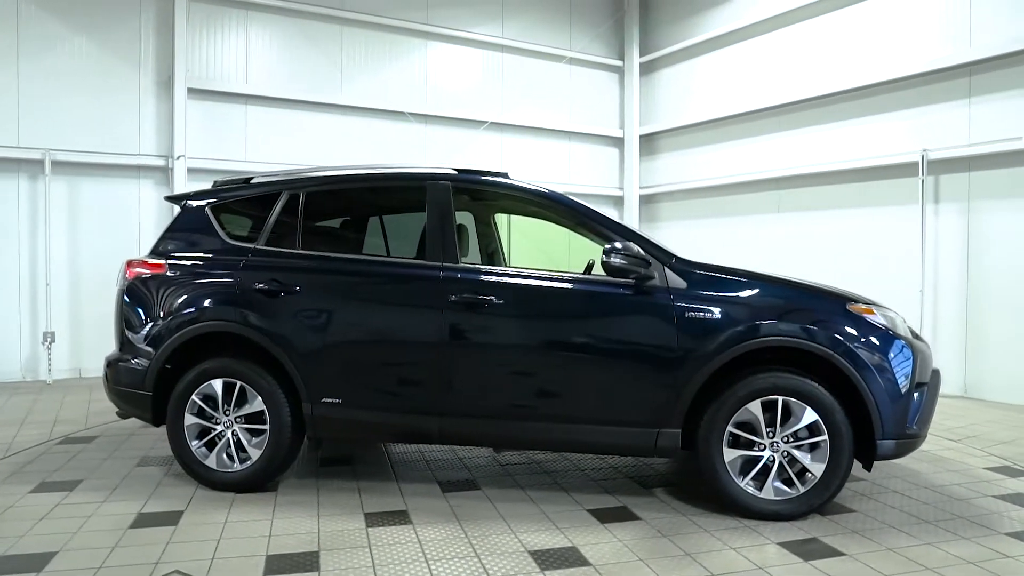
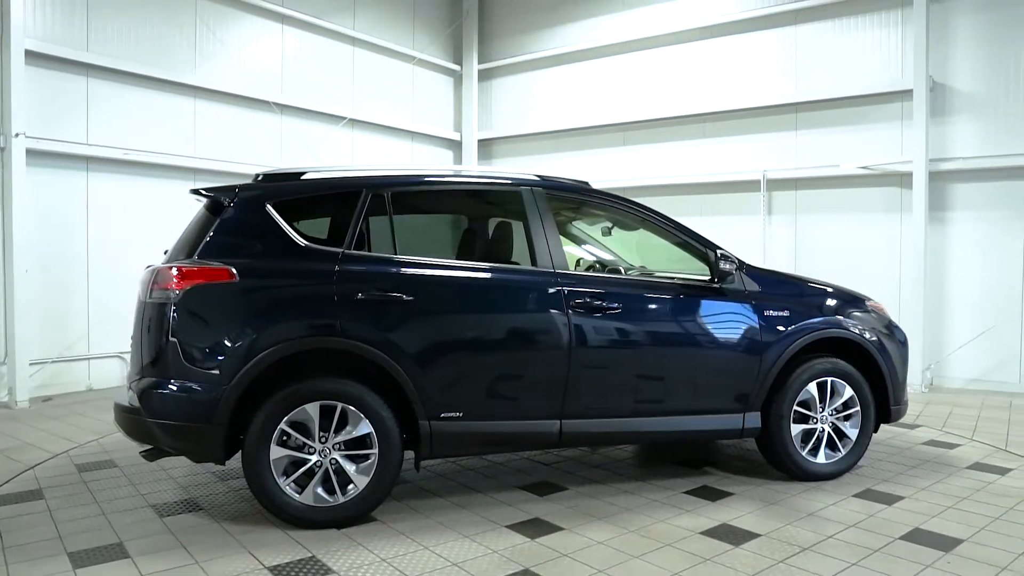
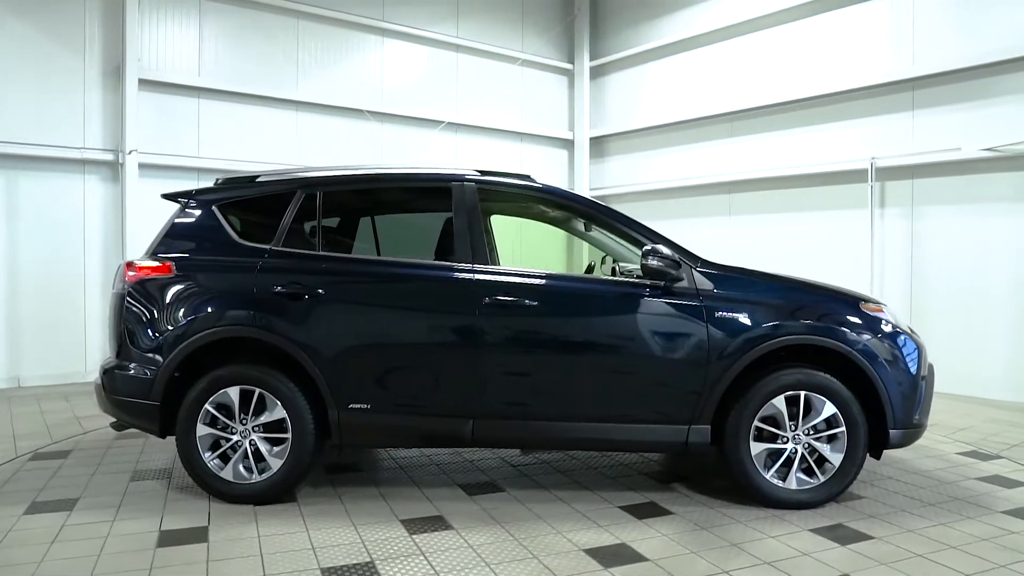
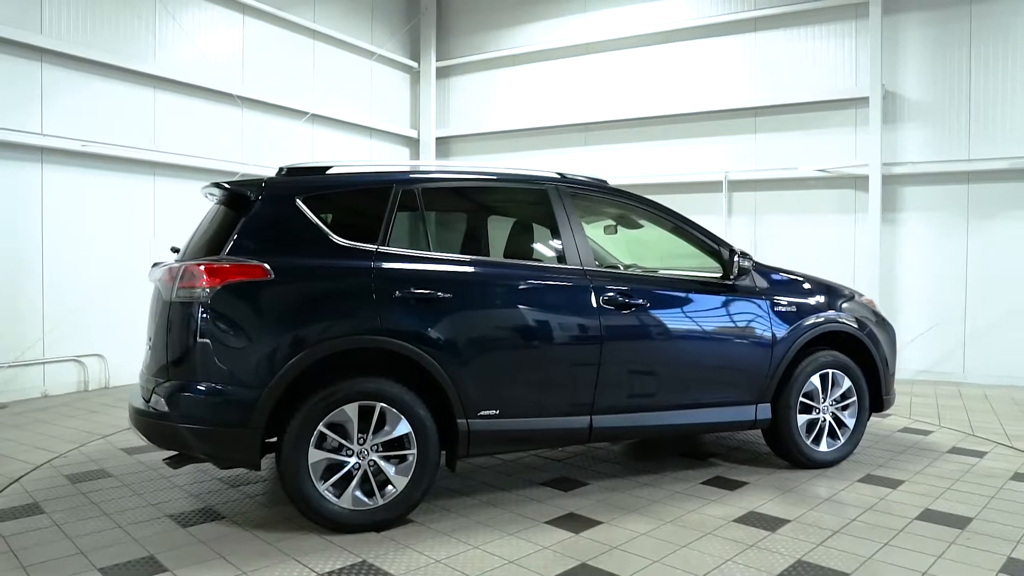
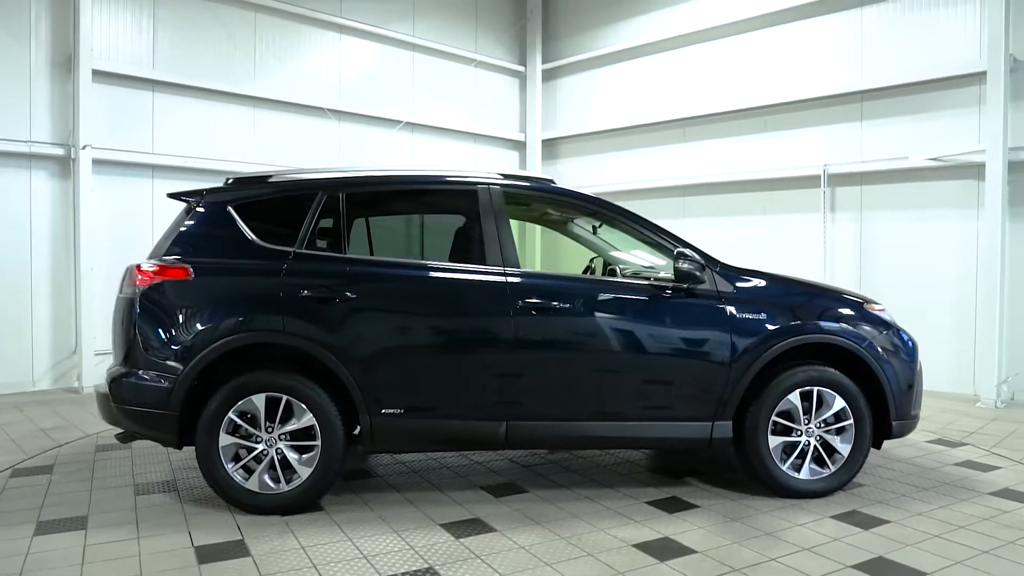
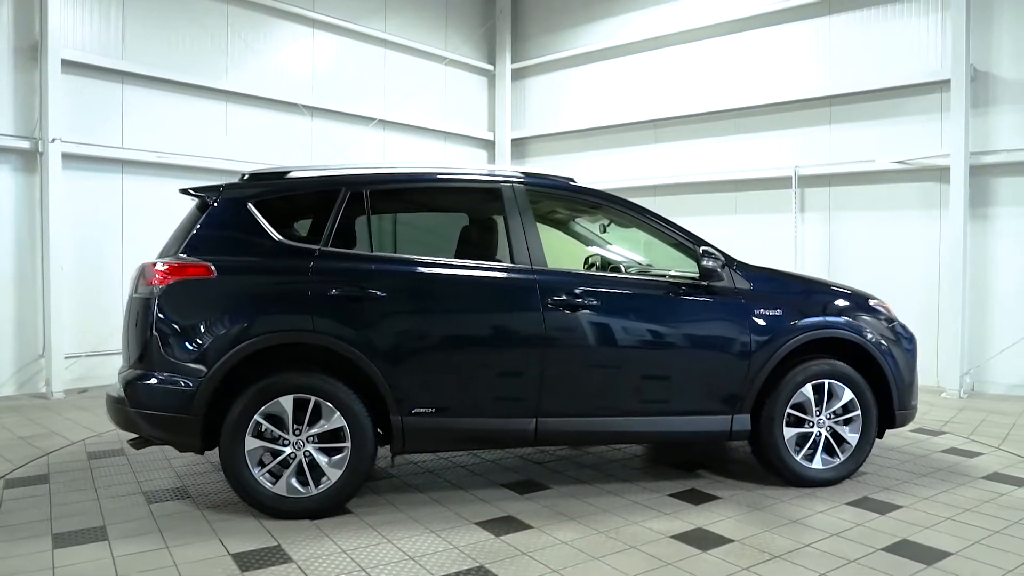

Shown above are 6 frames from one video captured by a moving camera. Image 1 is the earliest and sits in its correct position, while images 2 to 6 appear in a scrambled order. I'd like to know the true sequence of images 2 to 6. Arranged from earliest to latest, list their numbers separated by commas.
3, 5, 6, 2, 4
